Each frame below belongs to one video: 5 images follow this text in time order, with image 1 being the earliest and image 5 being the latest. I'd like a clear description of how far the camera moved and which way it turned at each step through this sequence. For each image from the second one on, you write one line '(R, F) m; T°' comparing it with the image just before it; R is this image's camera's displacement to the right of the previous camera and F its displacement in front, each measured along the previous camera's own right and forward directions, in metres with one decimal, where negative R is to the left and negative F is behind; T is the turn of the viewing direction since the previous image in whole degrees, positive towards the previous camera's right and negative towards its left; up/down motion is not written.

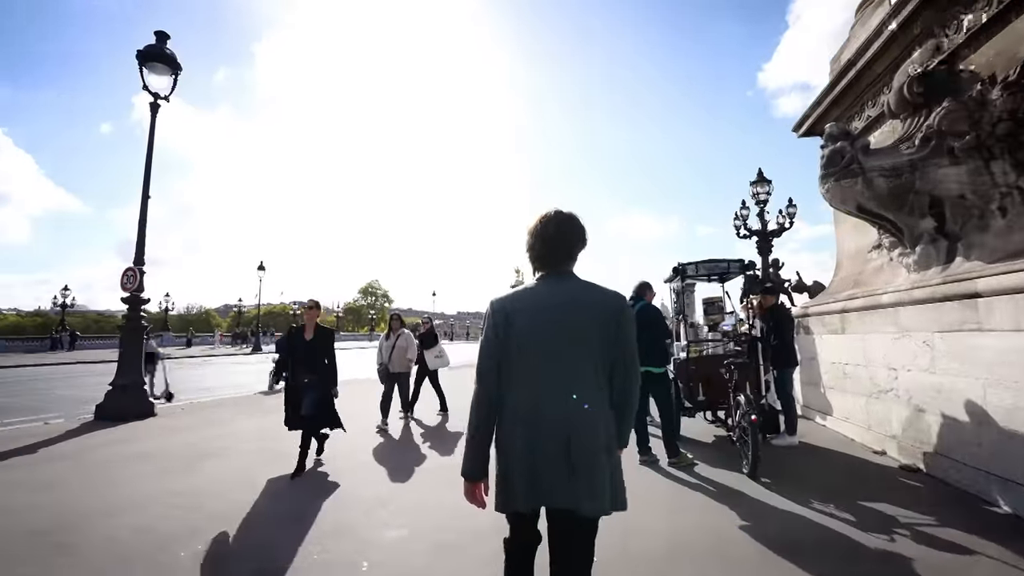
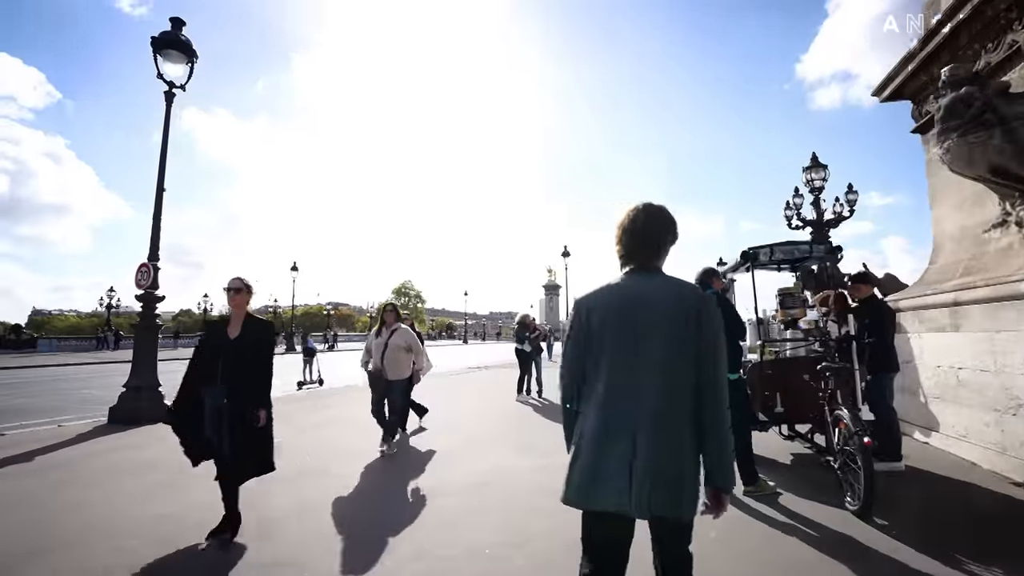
(0.0, +0.9) m; -3°
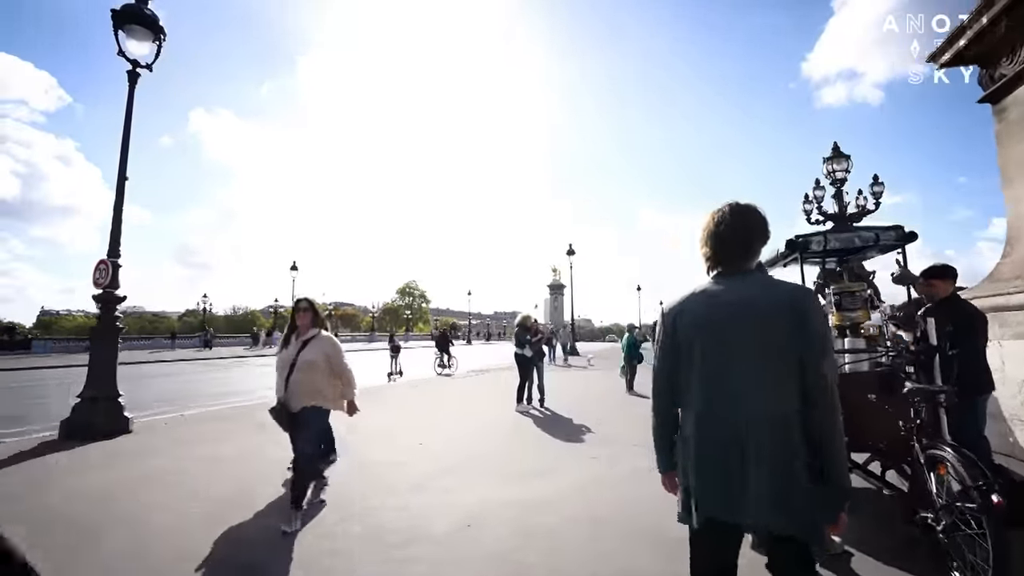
(+0.1, +1.0) m; -1°
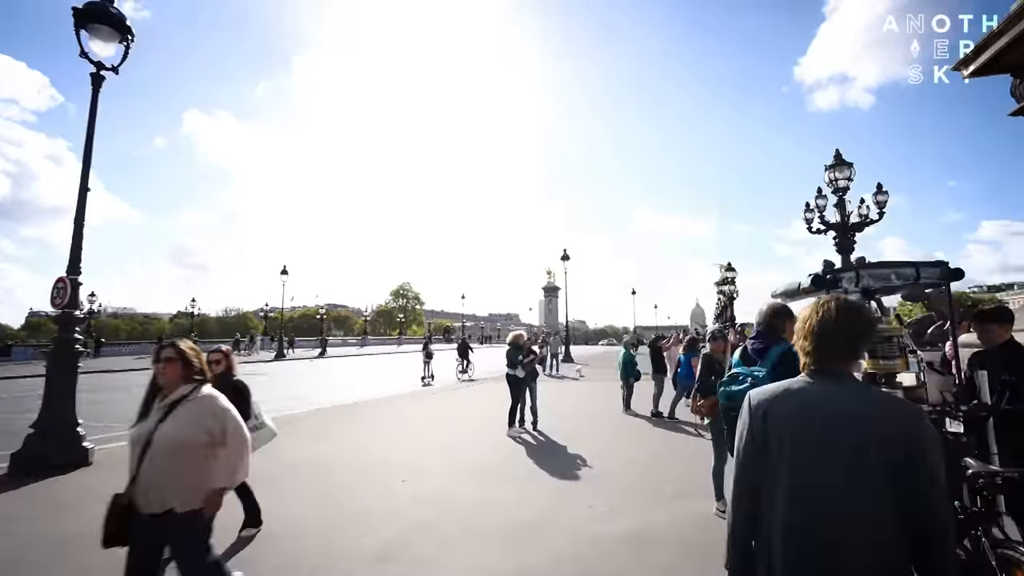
(+0.1, +0.5) m; +1°
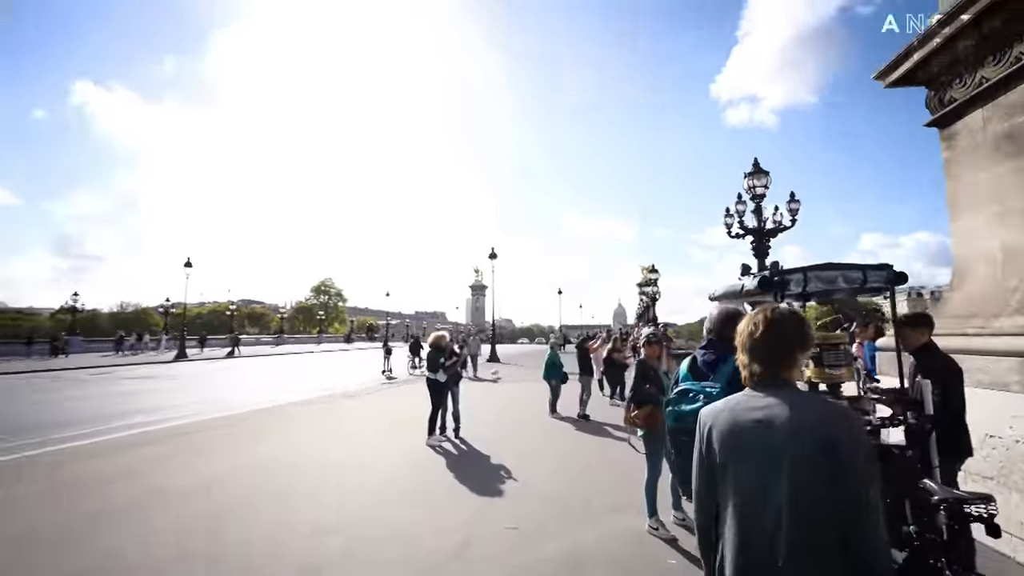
(+0.1, +0.5) m; +8°
